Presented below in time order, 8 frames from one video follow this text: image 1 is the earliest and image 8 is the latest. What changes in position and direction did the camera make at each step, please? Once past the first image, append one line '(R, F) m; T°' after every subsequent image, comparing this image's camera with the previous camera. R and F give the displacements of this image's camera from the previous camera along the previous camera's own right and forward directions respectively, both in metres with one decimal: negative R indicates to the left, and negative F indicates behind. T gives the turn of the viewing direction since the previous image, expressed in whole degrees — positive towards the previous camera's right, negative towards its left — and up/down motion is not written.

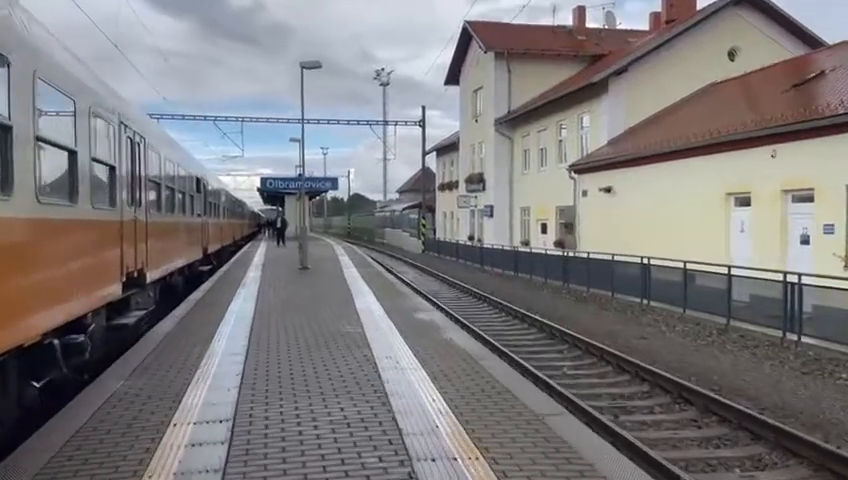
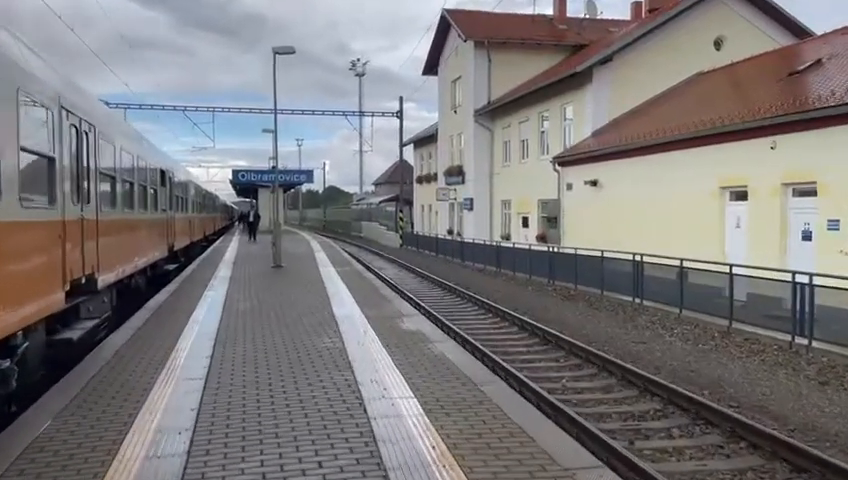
(-0.1, +0.9) m; +2°
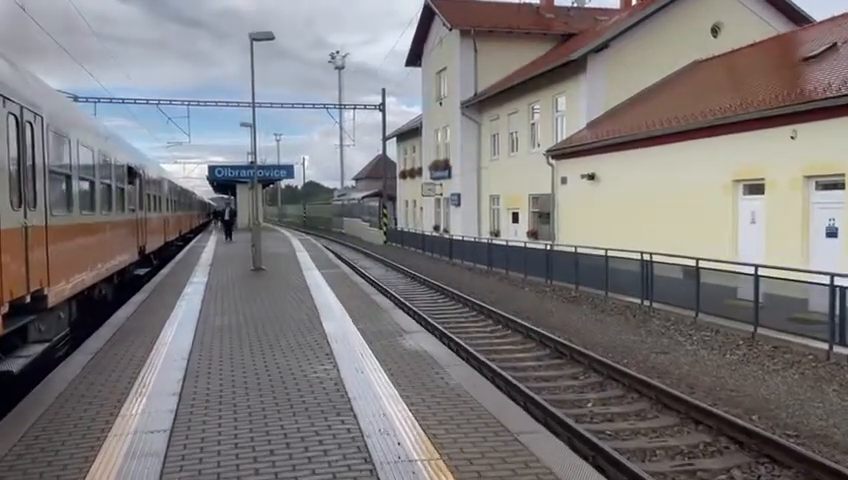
(-0.3, +1.1) m; +2°
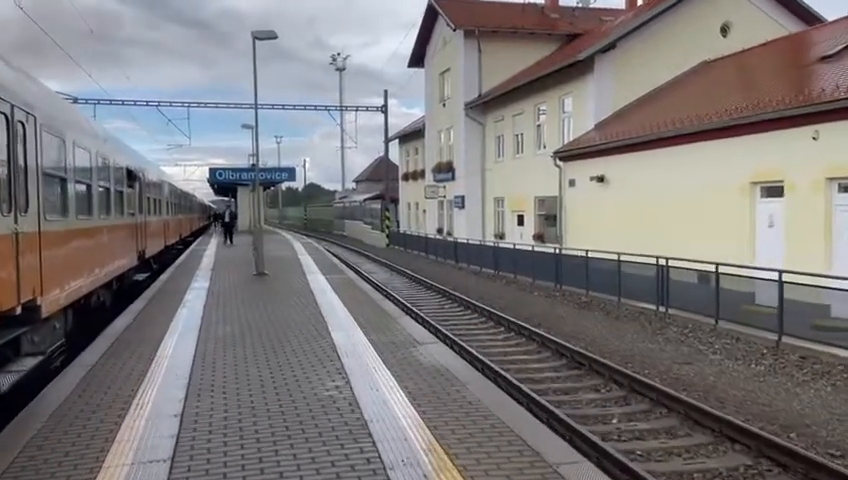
(-0.2, +0.4) m; 0°
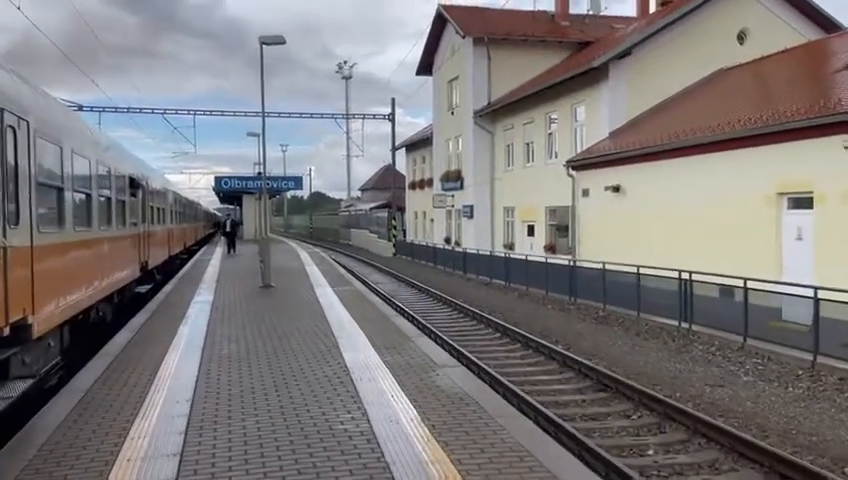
(-0.2, +0.5) m; 0°
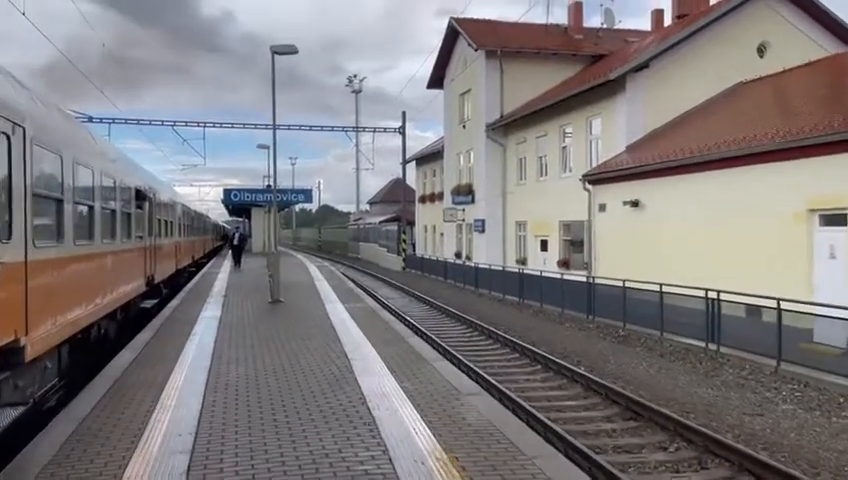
(-0.1, +0.5) m; -1°
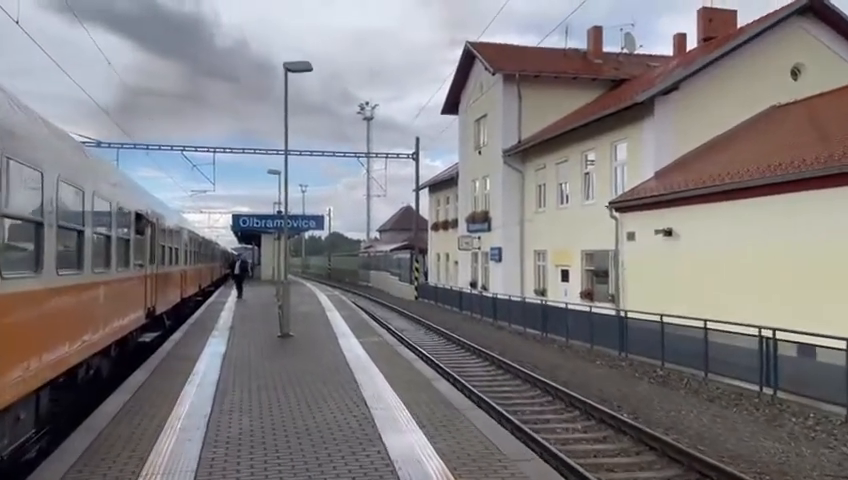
(-0.3, +1.1) m; -1°
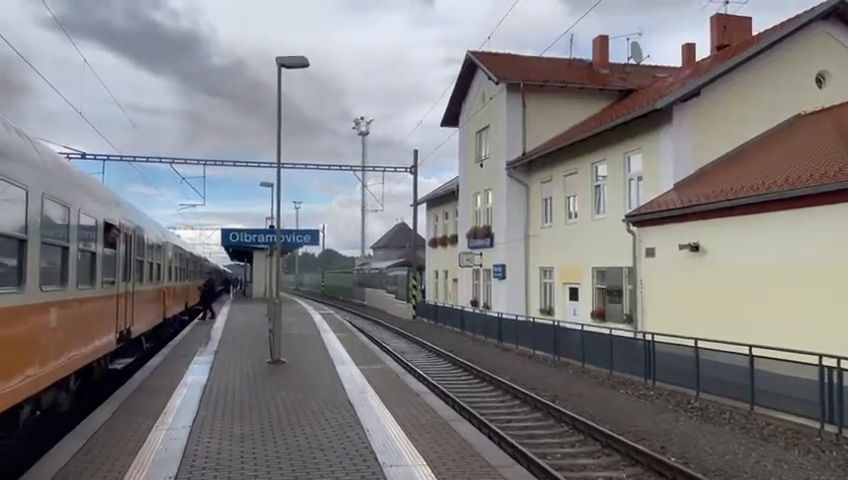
(-0.3, +1.5) m; +1°
